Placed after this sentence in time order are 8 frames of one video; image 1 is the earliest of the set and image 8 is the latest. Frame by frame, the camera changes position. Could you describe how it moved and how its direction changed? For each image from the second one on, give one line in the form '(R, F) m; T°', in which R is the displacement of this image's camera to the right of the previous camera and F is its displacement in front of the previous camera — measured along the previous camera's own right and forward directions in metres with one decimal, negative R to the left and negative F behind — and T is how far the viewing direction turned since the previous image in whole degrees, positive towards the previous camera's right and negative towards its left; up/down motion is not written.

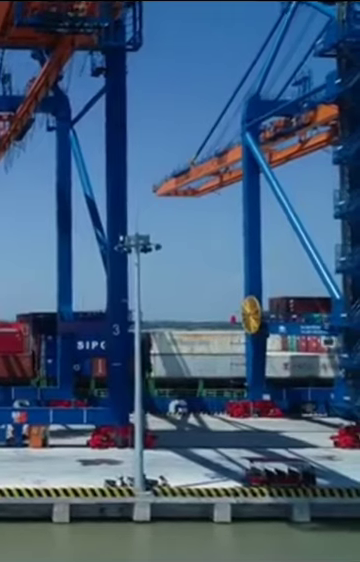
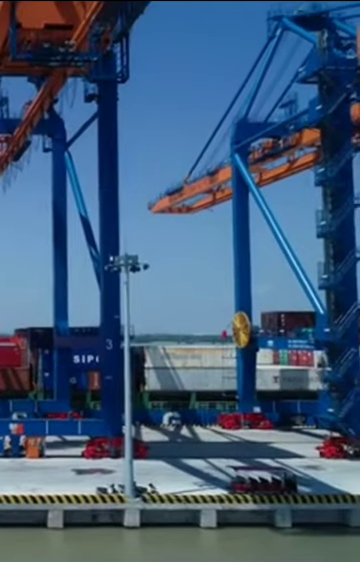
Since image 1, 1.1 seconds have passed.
(+0.2, -0.8) m; 0°
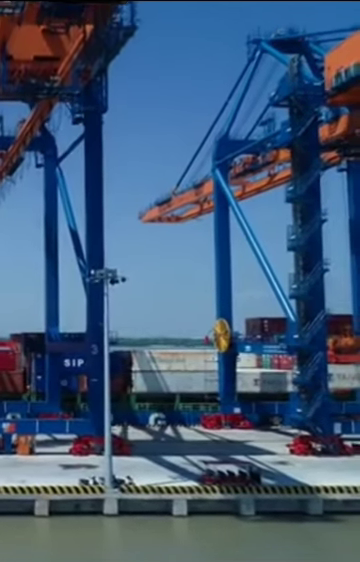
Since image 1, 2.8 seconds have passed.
(+0.4, -1.5) m; 0°
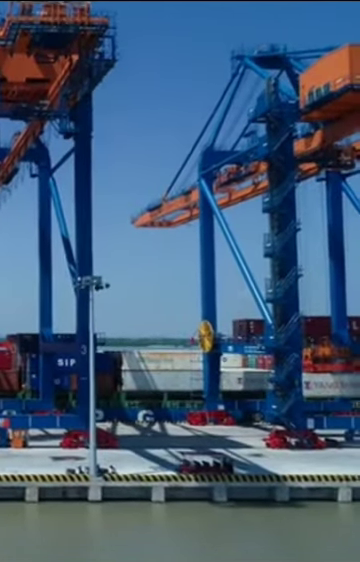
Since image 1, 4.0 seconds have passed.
(+0.3, -1.4) m; 0°
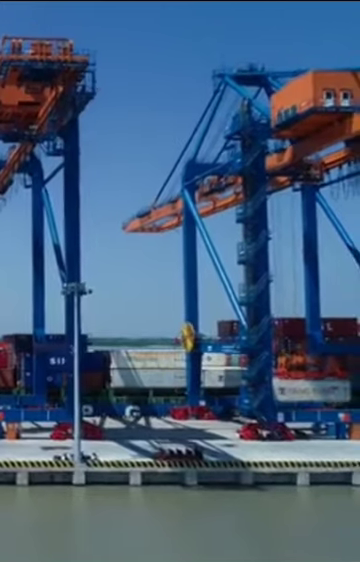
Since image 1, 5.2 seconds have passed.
(+0.4, -1.9) m; 0°
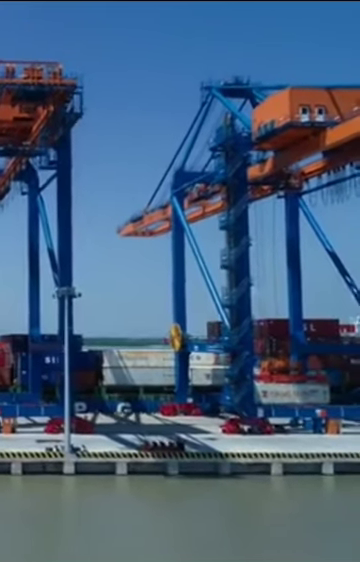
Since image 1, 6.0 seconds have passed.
(+0.3, -1.5) m; 0°
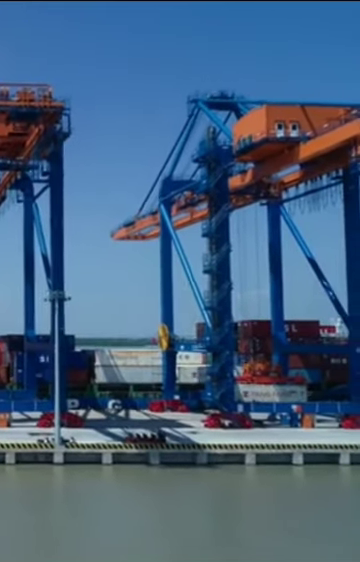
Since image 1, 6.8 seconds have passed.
(+0.4, -1.7) m; 0°
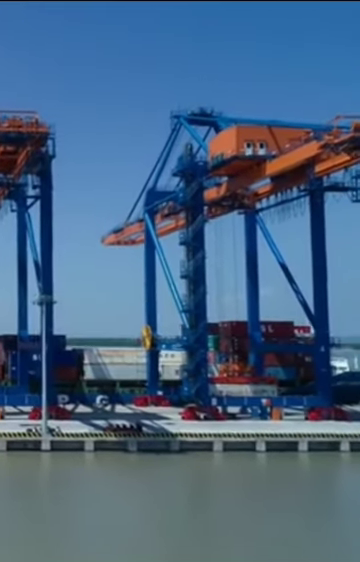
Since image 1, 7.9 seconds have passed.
(+0.6, -2.5) m; 0°
